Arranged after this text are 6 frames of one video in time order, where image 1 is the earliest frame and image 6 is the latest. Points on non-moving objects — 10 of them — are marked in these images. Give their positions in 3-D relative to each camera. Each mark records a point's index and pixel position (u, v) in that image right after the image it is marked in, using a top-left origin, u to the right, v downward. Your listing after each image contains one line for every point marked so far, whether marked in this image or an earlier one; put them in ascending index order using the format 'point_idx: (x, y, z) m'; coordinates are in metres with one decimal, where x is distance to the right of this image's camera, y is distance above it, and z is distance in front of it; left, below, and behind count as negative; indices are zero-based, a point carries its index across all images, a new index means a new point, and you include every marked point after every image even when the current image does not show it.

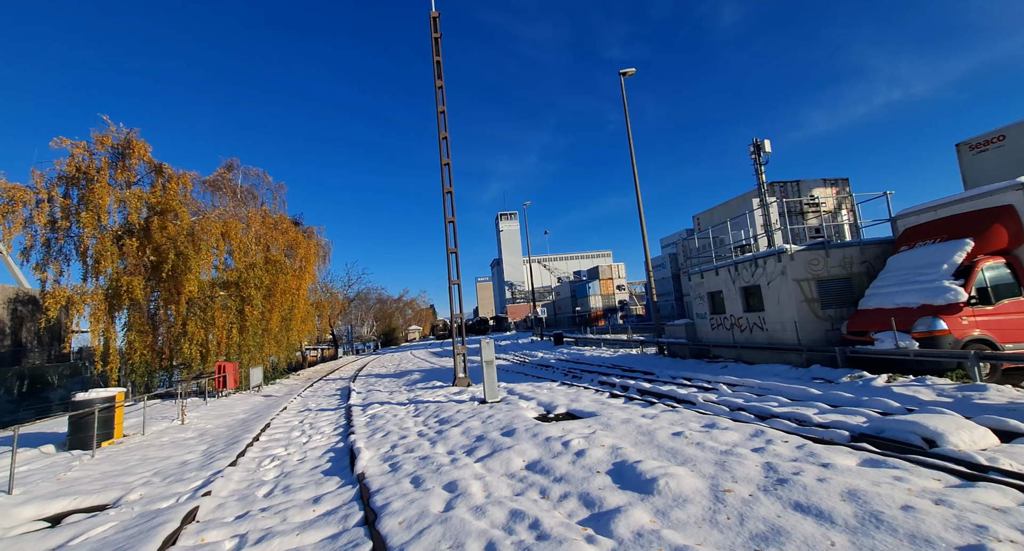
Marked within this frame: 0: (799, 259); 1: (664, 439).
0: (+8.0, +0.5, +13.0) m
1: (+2.2, -2.3, +6.7) m
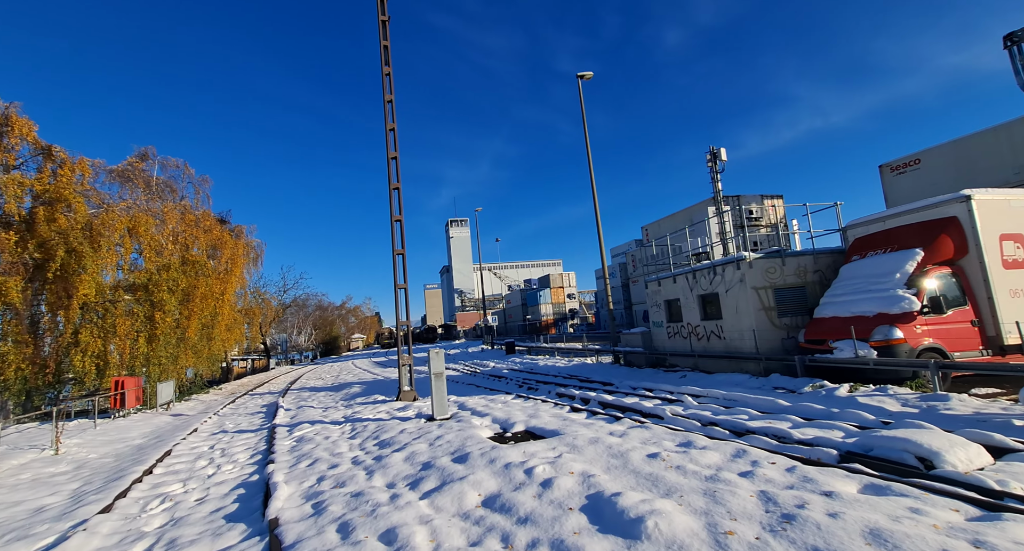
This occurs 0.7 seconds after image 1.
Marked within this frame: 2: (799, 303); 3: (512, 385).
0: (+6.7, +0.3, +12.8) m
1: (+1.6, -2.3, +5.8) m
2: (+7.8, -0.7, +12.9) m
3: (-0.1, -3.7, +15.9) m
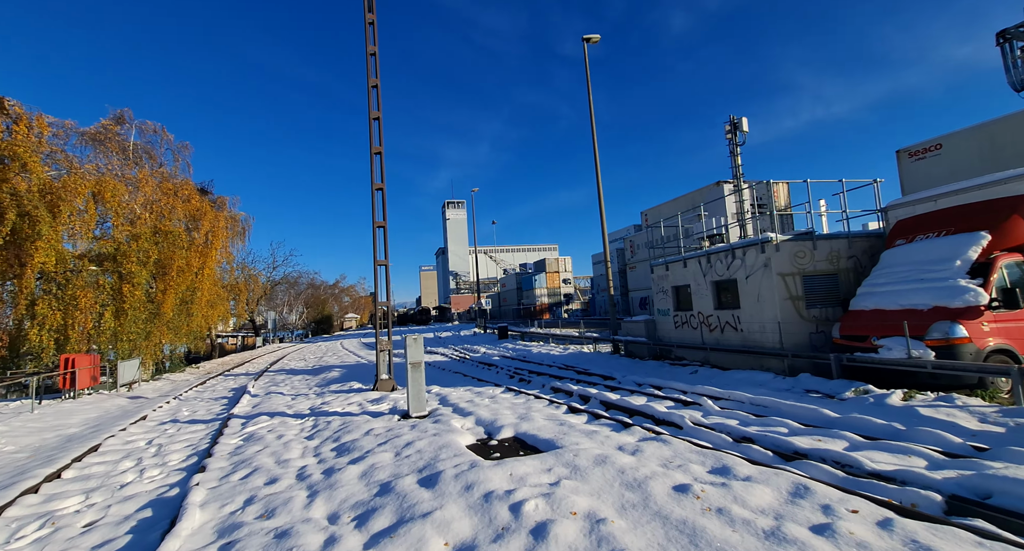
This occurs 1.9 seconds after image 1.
0: (+6.6, +0.6, +11.3) m
1: (+1.4, -2.1, +4.4) m
2: (+7.7, -0.4, +11.4) m
3: (-0.3, -3.0, +14.5) m
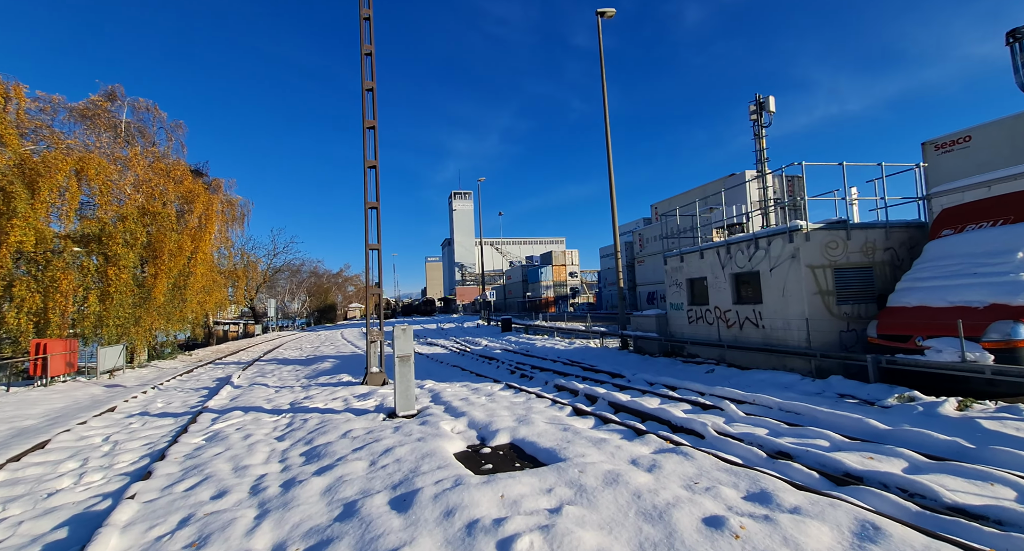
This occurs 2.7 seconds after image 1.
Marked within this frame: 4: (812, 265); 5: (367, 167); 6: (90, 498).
0: (+6.6, +0.8, +10.3) m
1: (+1.3, -1.9, +3.4) m
2: (+7.7, -0.3, +10.3) m
3: (-0.3, -2.7, +13.5) m
4: (+6.5, +0.2, +10.2) m
5: (-3.7, +2.8, +12.1) m
6: (-4.6, -2.4, +5.2) m
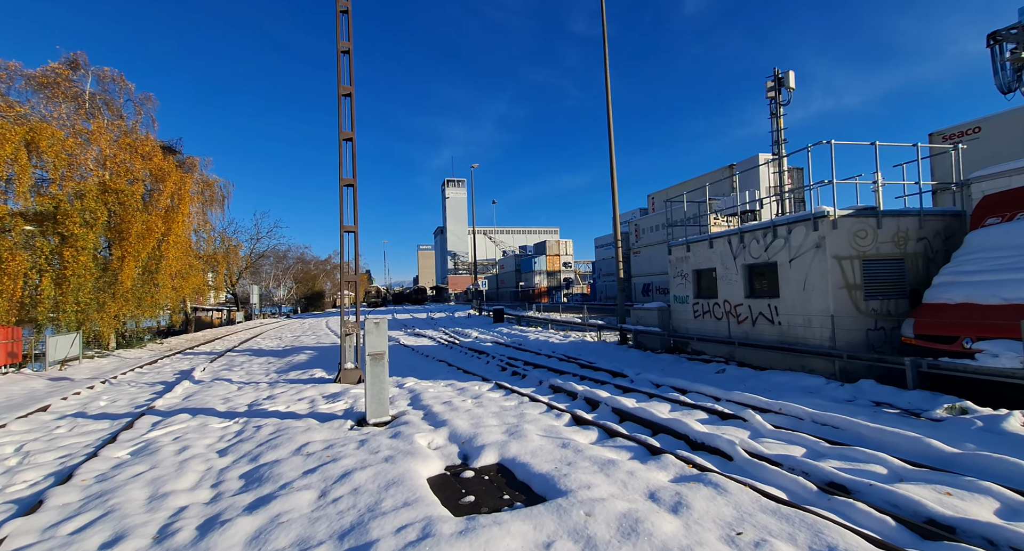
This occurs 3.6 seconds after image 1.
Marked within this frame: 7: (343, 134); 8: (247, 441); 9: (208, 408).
0: (+6.4, +0.9, +9.2) m
1: (+1.3, -1.8, +2.3) m
2: (+7.5, -0.1, +9.3) m
3: (-0.6, -2.4, +12.4) m
4: (+6.3, +0.4, +9.2) m
5: (-3.9, +3.1, +10.8) m
6: (-4.7, -2.2, +4.0) m
7: (-3.9, +3.3, +10.8) m
8: (-3.5, -2.2, +6.2) m
9: (-5.4, -2.4, +8.4) m
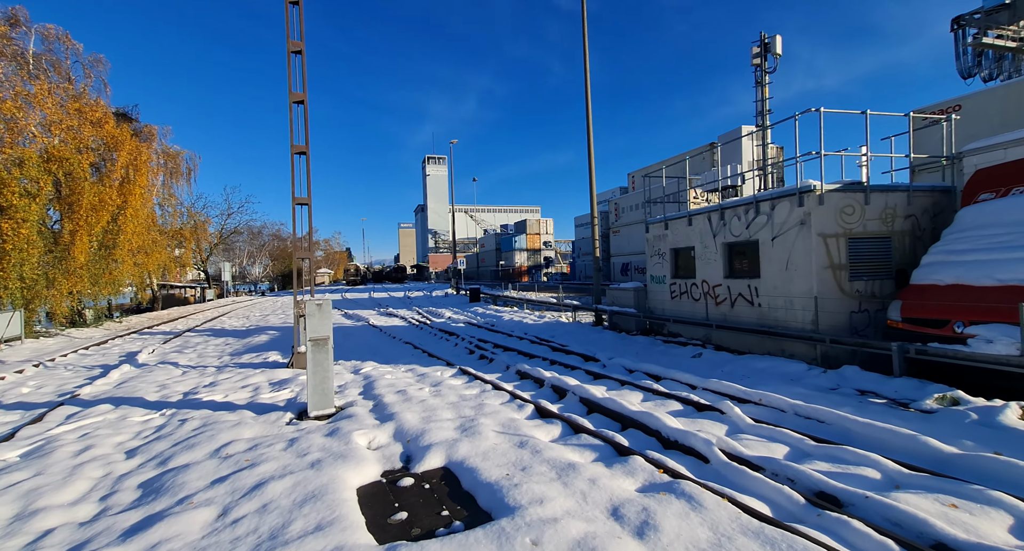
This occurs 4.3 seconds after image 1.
0: (+5.8, +1.3, +8.6) m
1: (+0.9, -1.8, +1.7) m
2: (+6.9, +0.2, +8.8) m
3: (-1.3, -1.8, +11.8) m
4: (+5.7, +0.7, +8.6) m
5: (-4.5, +3.6, +9.8) m
6: (-5.2, -2.0, +3.2) m
7: (-4.5, +3.8, +9.8) m
8: (-4.0, -1.9, +5.5) m
9: (-6.0, -2.0, +7.6) m
